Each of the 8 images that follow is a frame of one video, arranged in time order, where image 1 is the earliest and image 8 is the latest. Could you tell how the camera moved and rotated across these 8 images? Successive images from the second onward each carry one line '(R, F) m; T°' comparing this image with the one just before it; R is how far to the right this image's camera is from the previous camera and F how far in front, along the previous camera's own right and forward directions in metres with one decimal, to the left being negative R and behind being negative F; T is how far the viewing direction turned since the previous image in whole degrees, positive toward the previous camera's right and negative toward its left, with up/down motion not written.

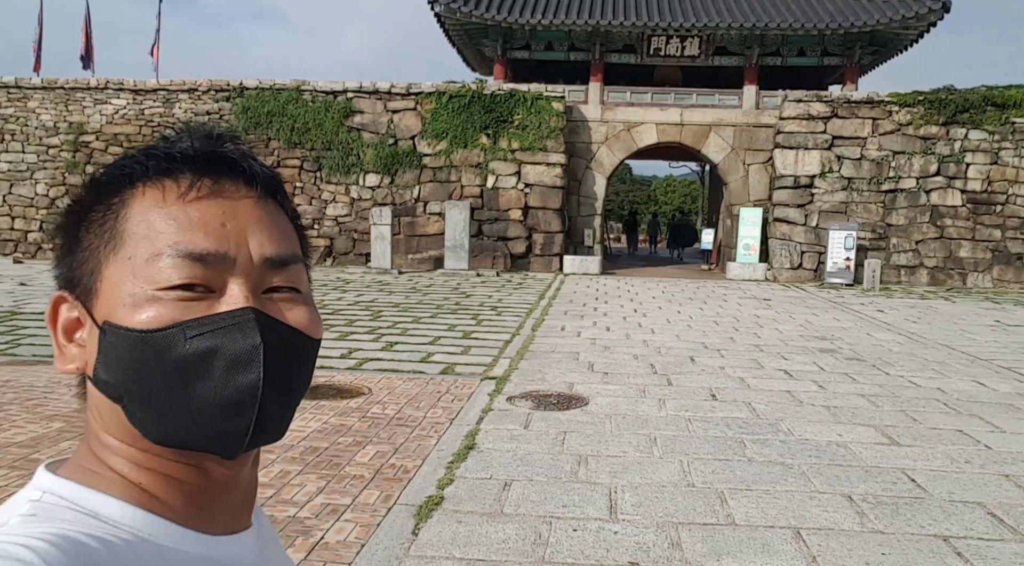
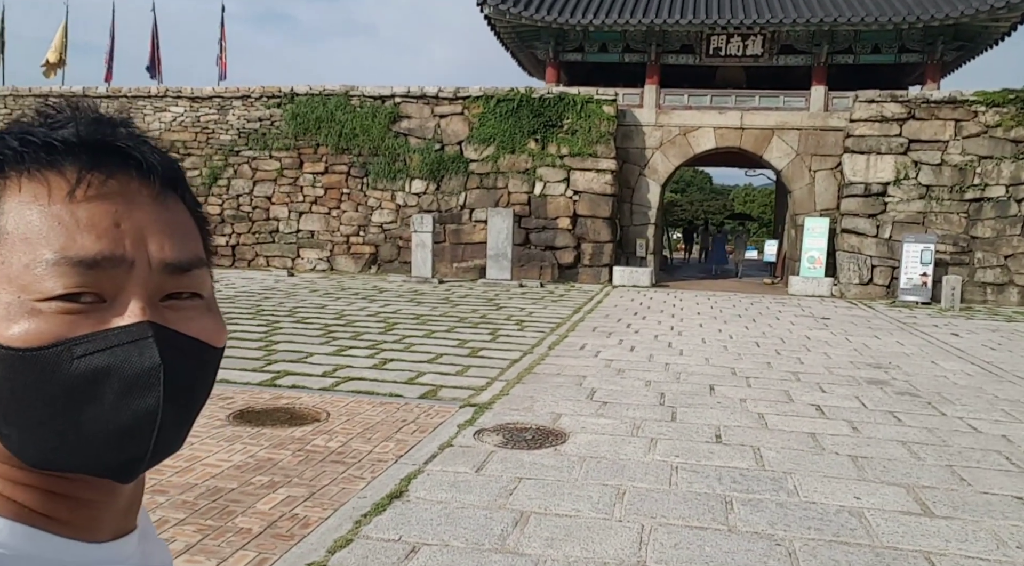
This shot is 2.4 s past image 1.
(+0.6, +0.6) m; -6°
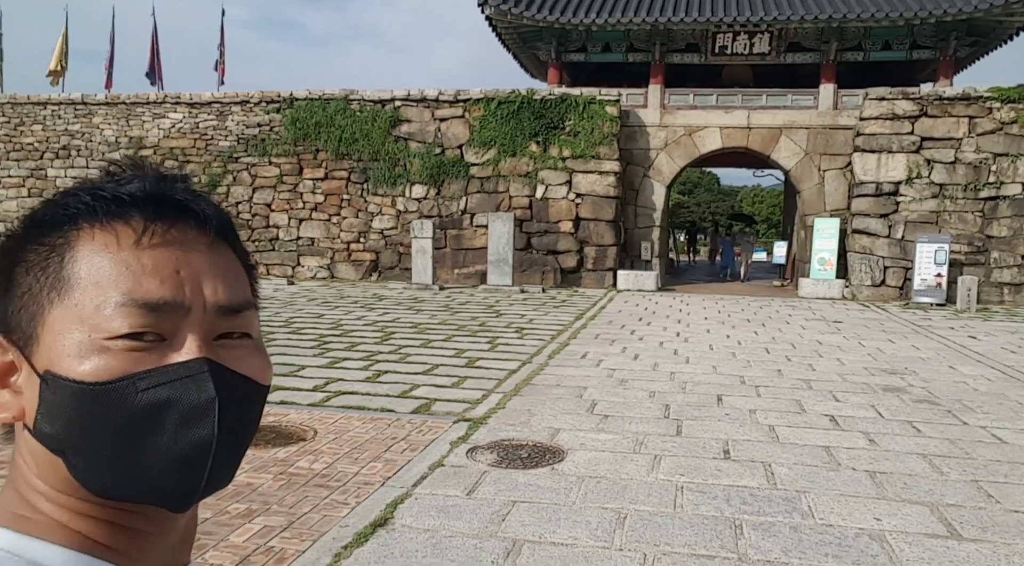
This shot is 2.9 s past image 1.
(+0.1, +0.2) m; -1°
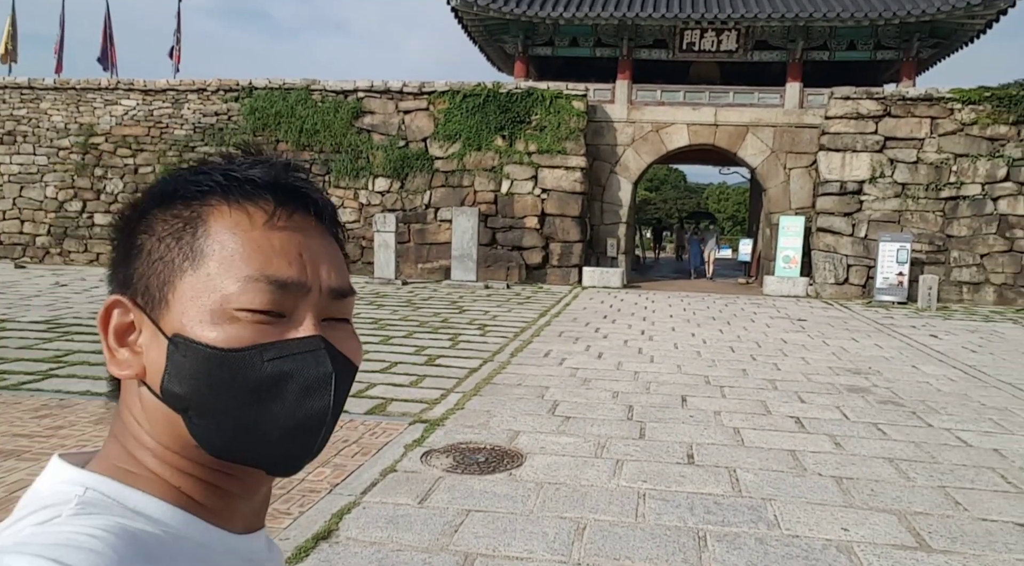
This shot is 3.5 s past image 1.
(0.0, +0.2) m; +3°
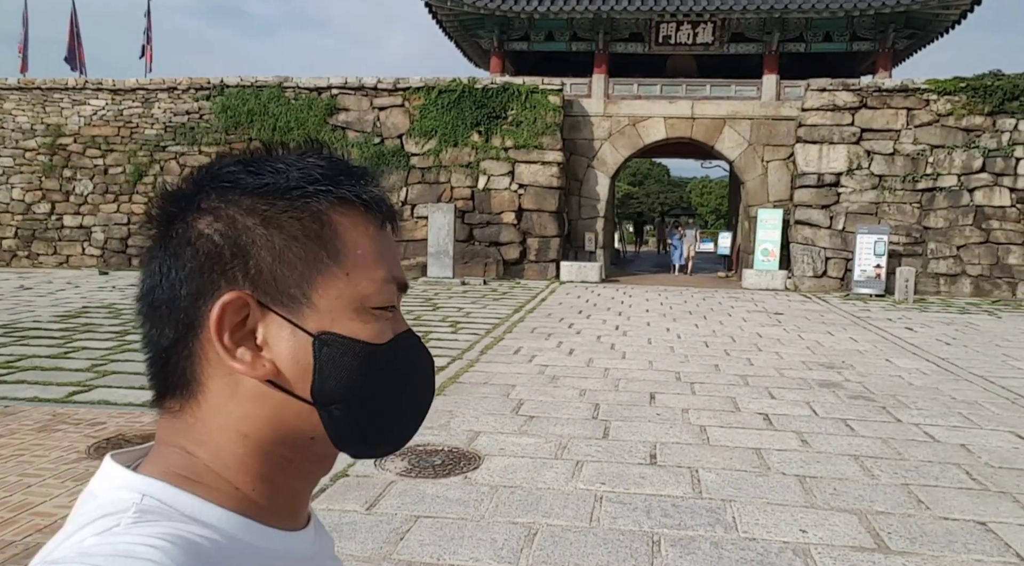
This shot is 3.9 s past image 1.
(+0.2, +0.1) m; +1°
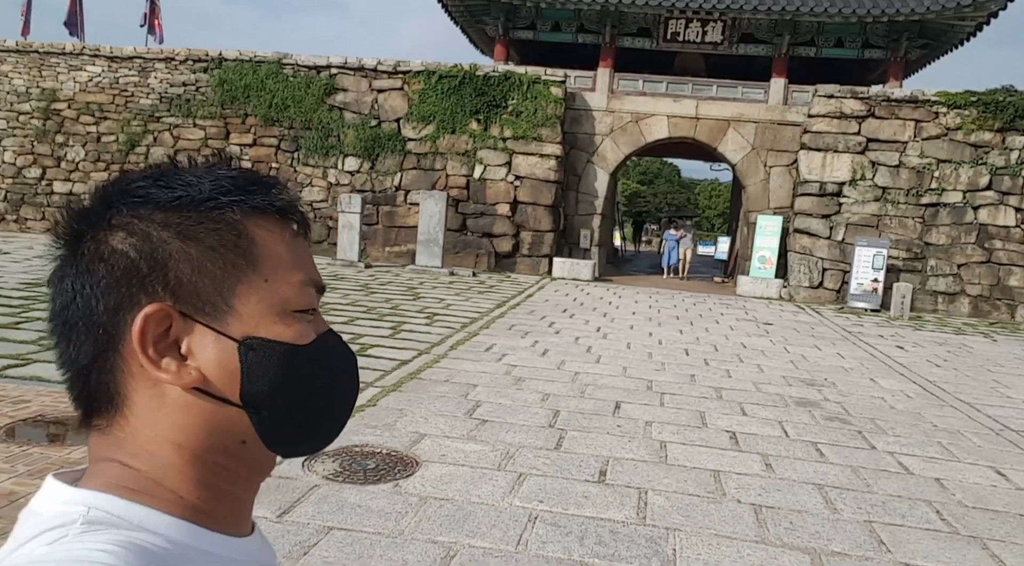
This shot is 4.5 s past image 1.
(+0.2, +0.2) m; 0°
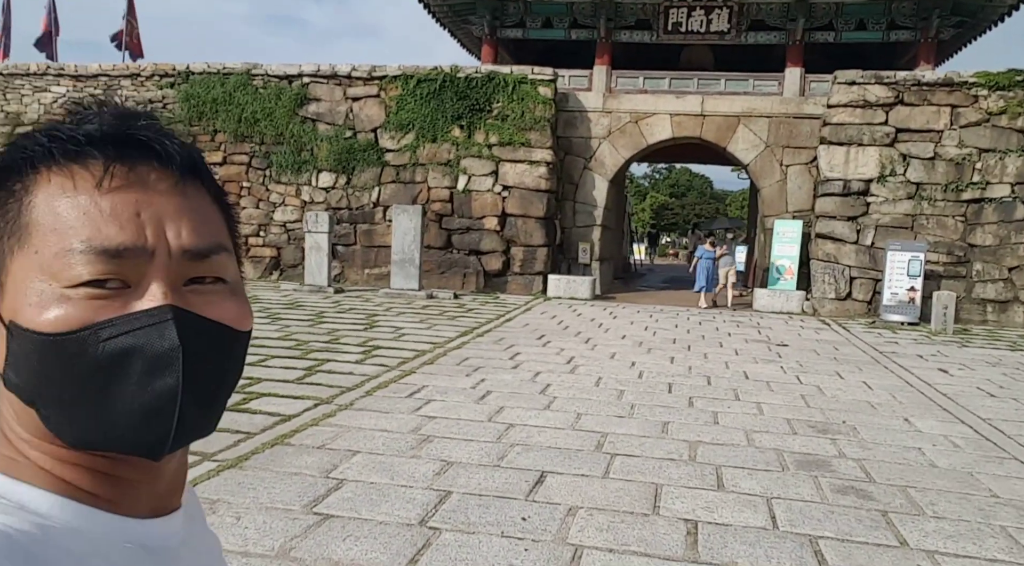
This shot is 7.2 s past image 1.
(+0.7, +1.2) m; -3°
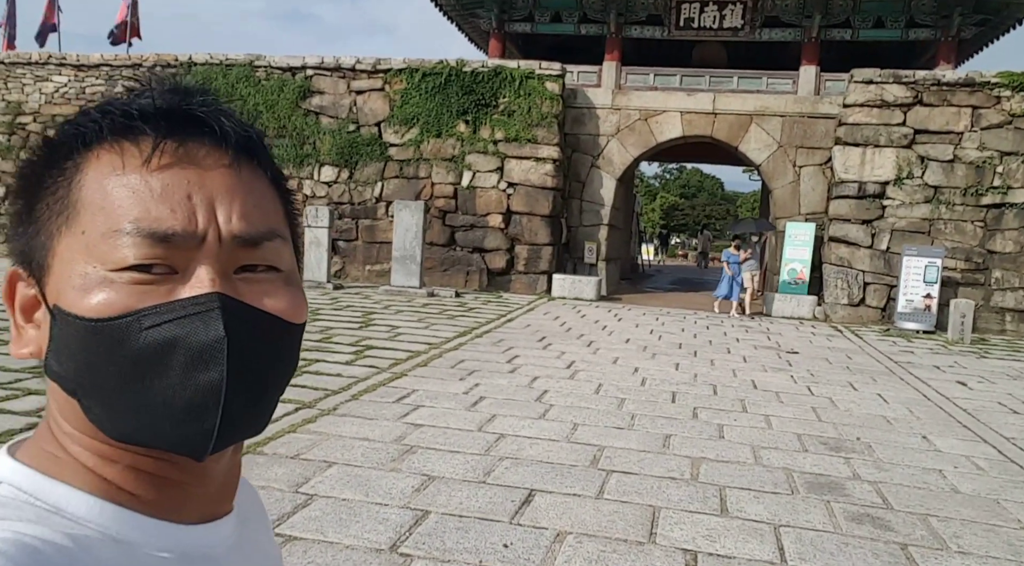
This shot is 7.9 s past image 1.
(+0.1, +0.3) m; -1°
